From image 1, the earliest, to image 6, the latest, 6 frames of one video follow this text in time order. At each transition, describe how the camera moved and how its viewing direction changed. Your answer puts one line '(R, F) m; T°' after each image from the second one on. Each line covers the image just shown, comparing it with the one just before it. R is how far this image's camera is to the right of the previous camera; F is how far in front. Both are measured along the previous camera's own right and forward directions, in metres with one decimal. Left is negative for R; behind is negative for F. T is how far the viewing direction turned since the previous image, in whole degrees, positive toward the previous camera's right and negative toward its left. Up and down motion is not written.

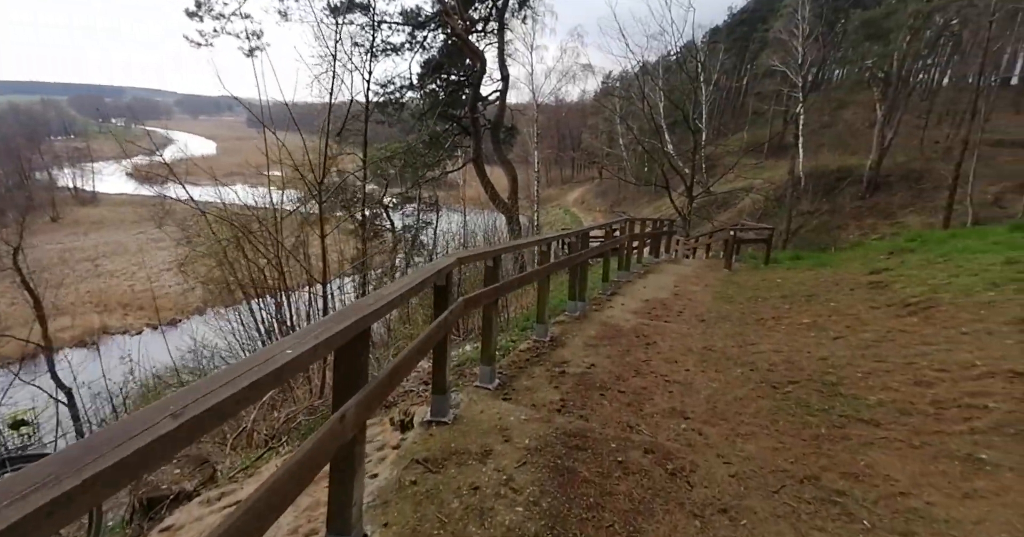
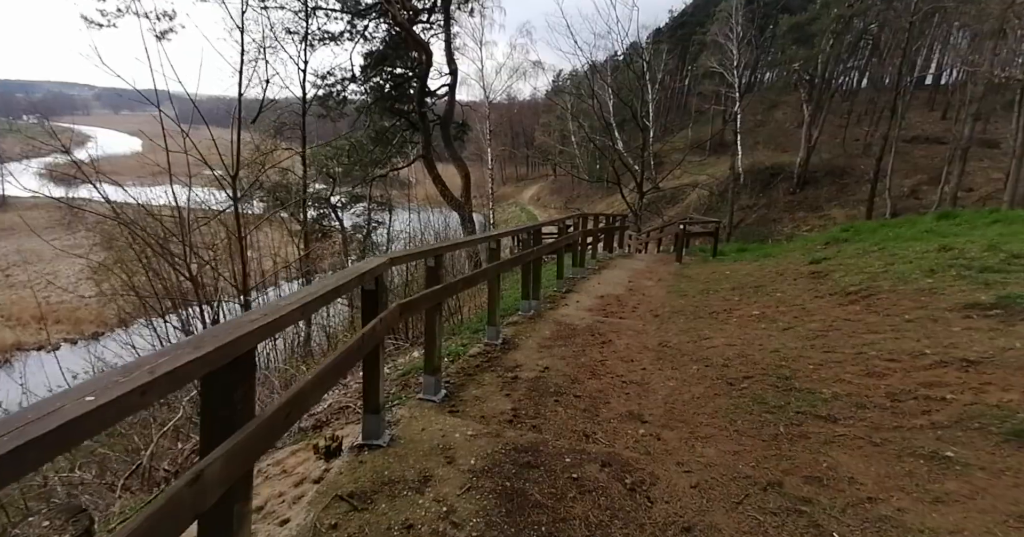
(+0.1, +0.3) m; +5°
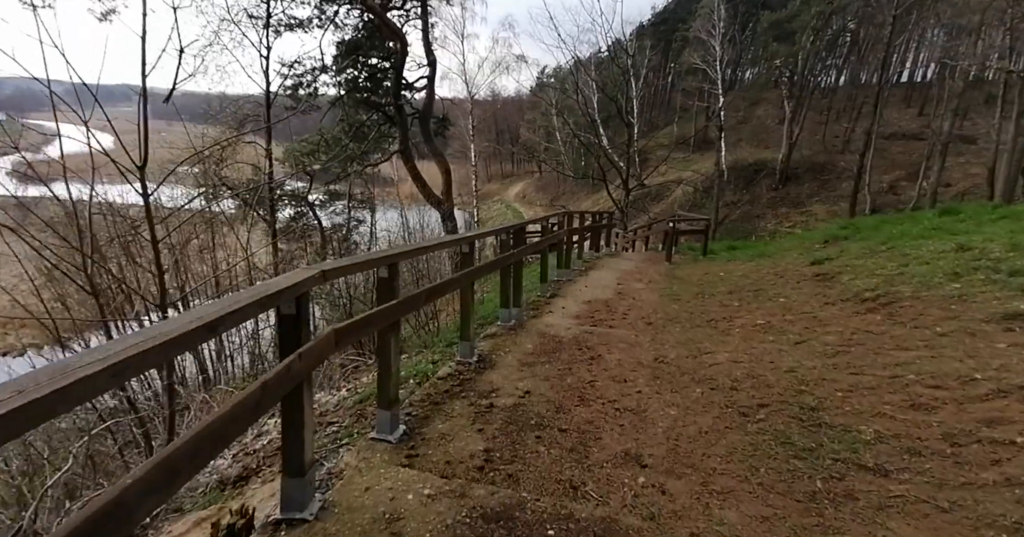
(+0.1, +0.6) m; +2°
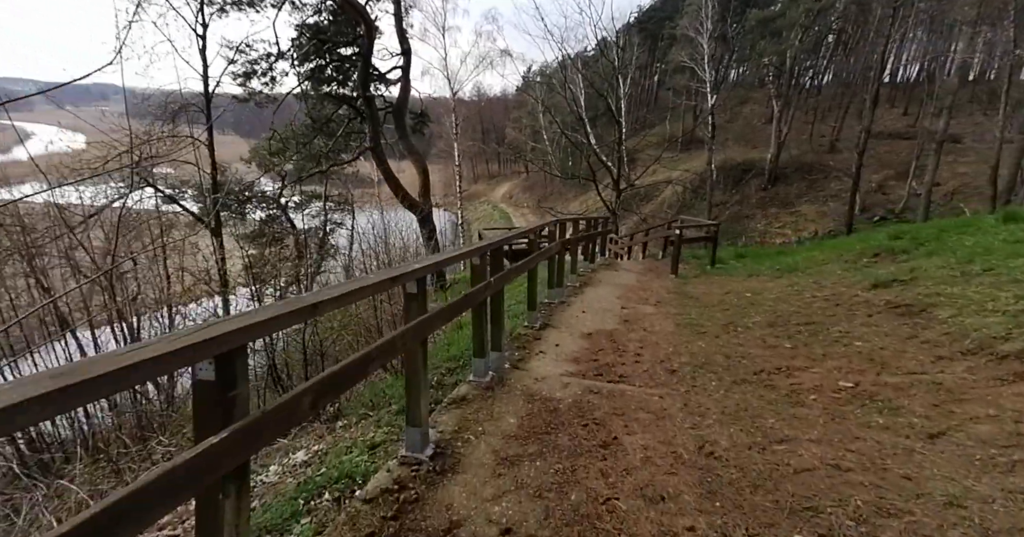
(+0.1, +1.5) m; +1°
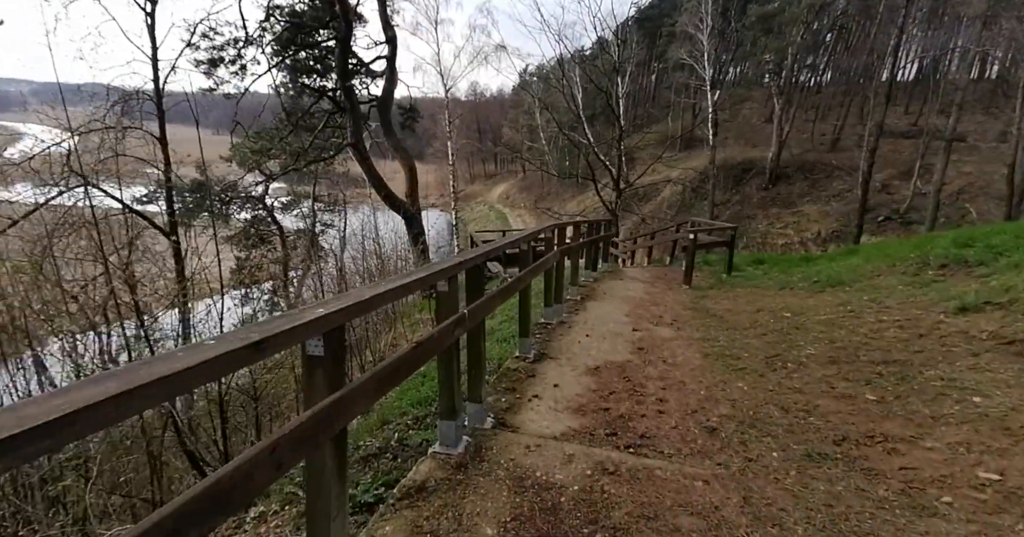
(+0.1, +1.1) m; 0°
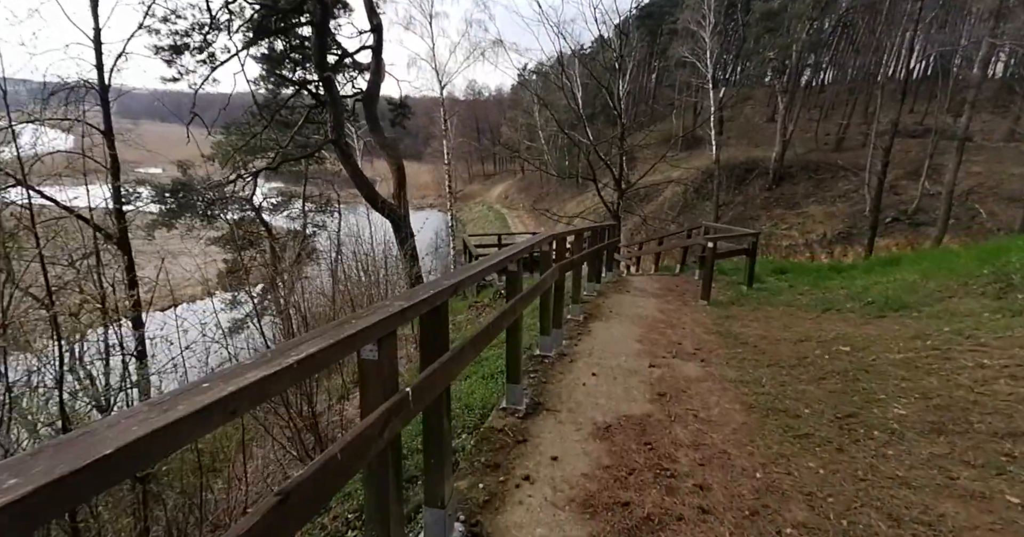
(+0.1, +1.1) m; 0°
